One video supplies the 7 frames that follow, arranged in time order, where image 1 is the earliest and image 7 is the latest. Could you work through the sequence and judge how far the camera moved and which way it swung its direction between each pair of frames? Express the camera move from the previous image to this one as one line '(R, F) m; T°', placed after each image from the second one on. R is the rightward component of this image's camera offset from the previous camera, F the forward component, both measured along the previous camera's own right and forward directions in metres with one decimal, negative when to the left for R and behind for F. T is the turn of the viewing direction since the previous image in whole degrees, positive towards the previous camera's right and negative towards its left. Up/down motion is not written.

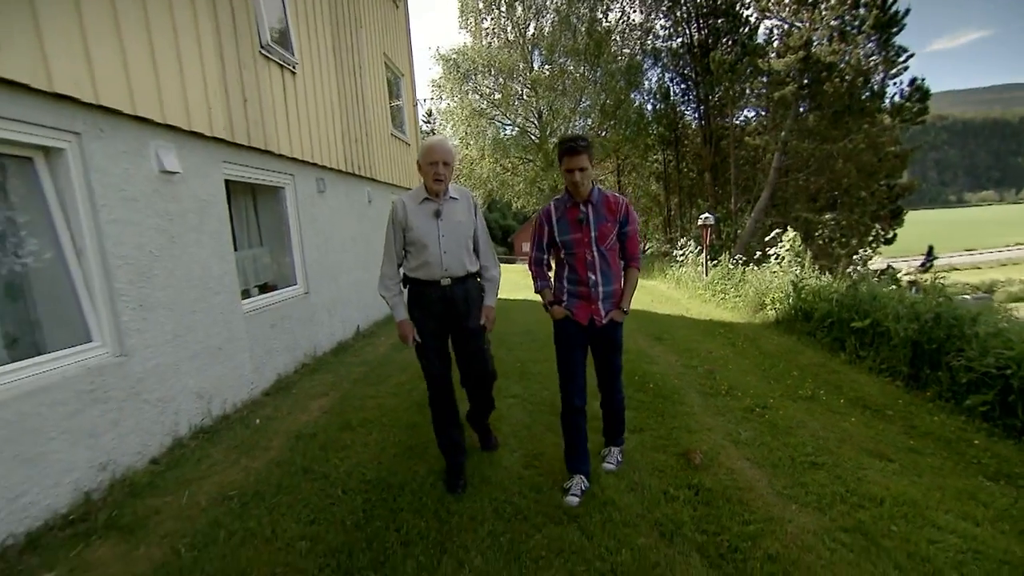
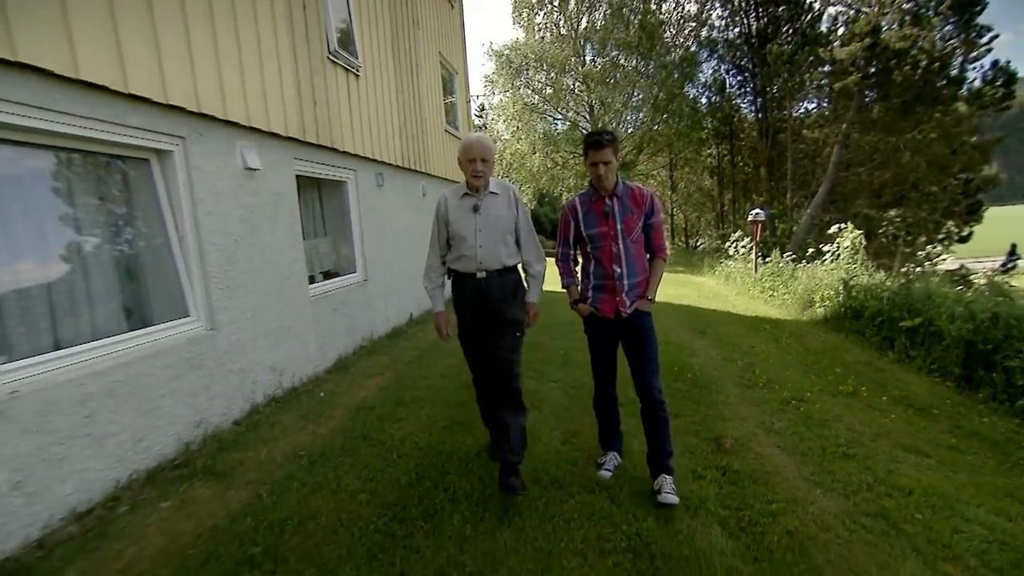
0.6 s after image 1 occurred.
(0.0, -0.2) m; -5°
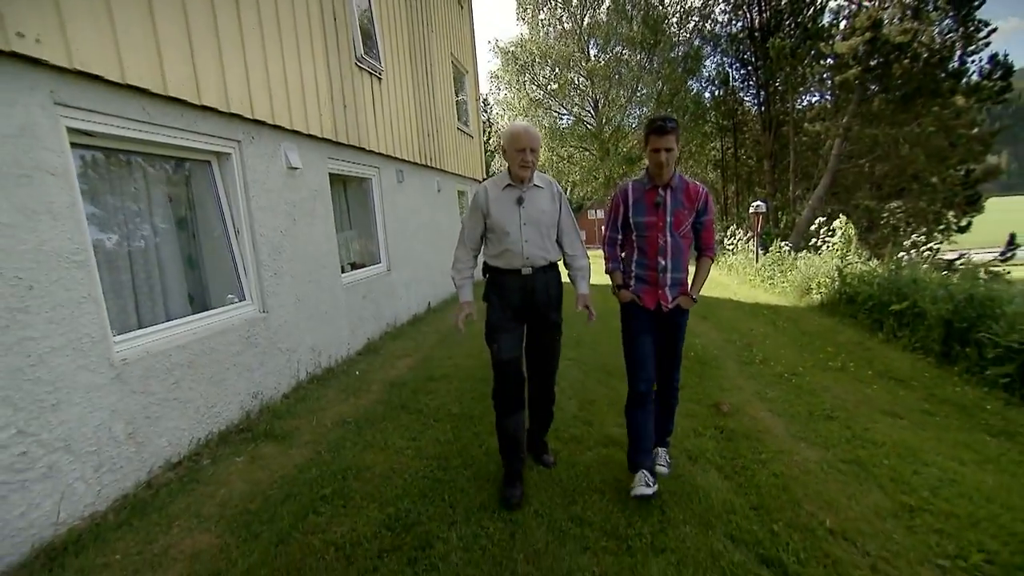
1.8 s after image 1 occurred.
(-0.1, -0.4) m; 0°
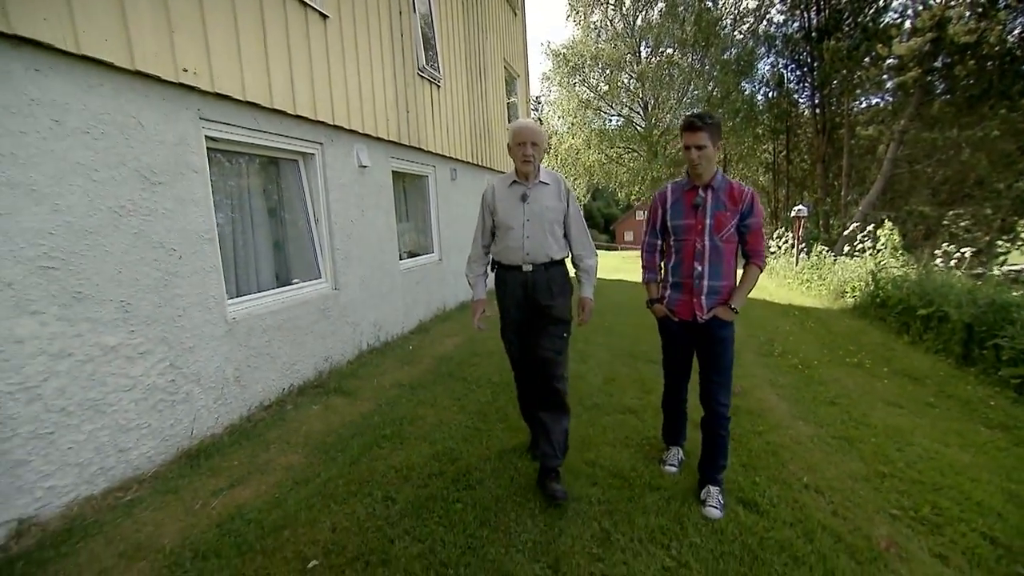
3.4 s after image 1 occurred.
(+0.1, -0.5) m; -5°
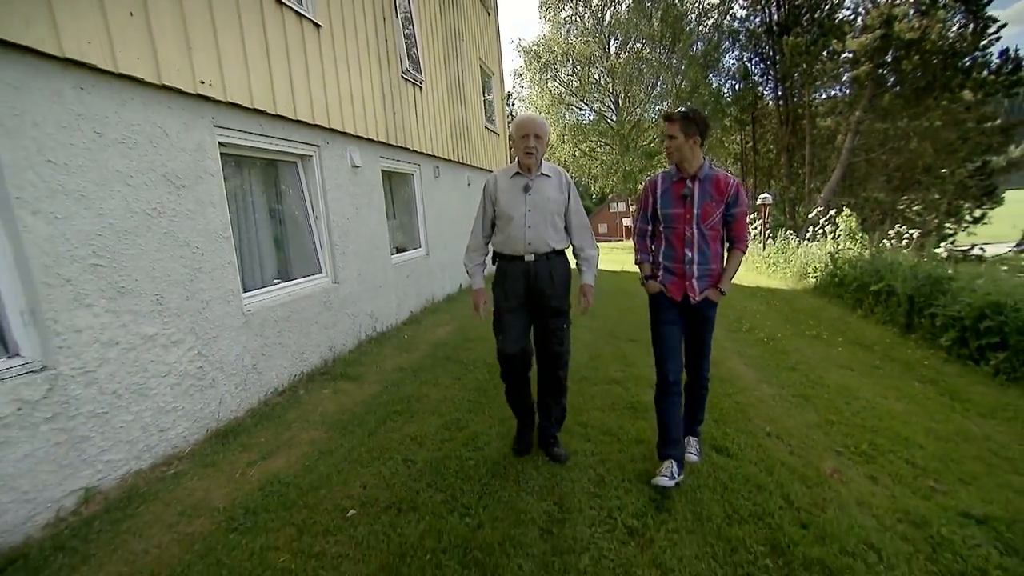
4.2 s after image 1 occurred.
(-0.1, -0.3) m; +3°
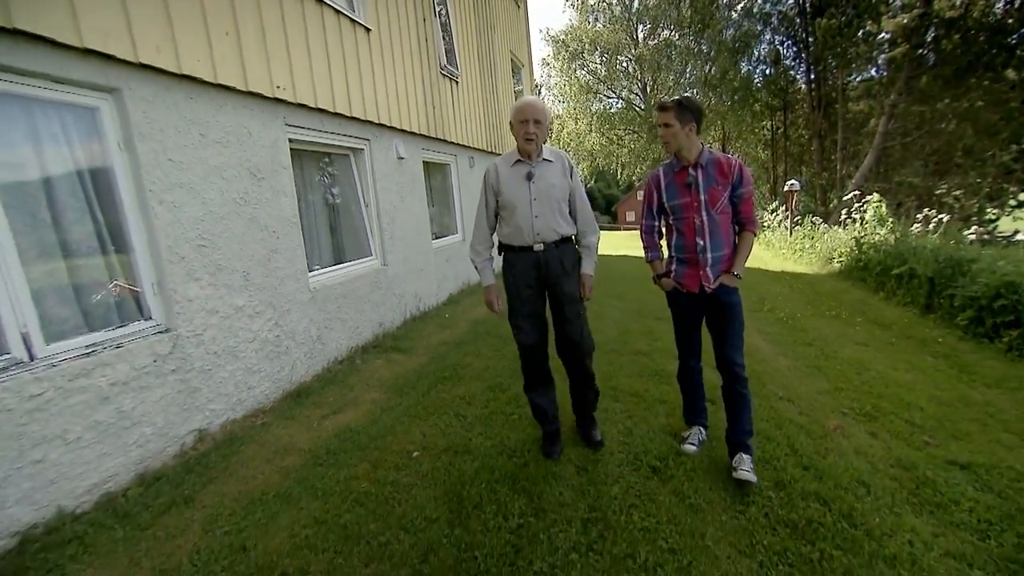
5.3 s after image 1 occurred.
(-0.1, -0.4) m; -3°
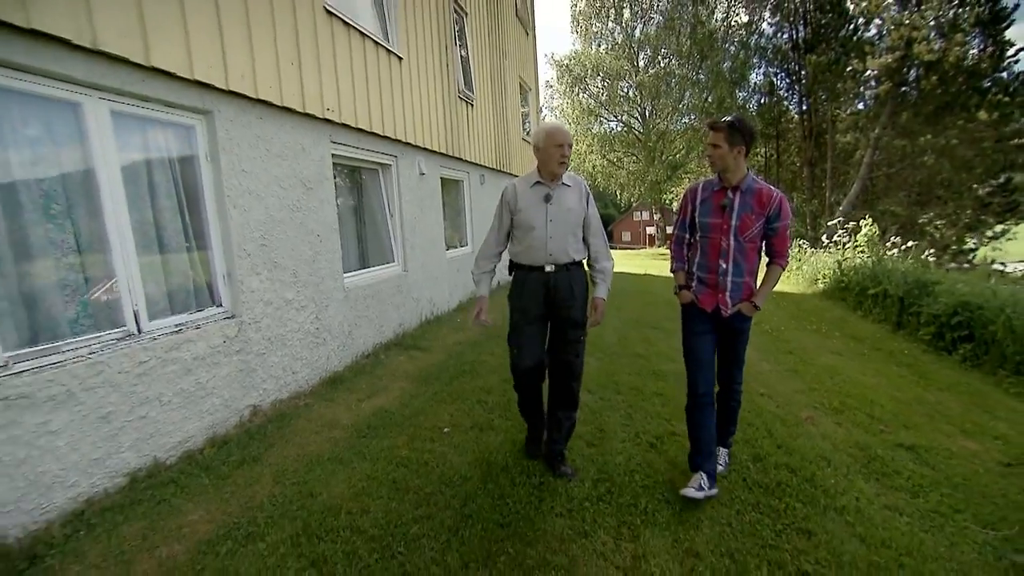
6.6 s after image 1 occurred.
(-0.2, -0.5) m; +1°
